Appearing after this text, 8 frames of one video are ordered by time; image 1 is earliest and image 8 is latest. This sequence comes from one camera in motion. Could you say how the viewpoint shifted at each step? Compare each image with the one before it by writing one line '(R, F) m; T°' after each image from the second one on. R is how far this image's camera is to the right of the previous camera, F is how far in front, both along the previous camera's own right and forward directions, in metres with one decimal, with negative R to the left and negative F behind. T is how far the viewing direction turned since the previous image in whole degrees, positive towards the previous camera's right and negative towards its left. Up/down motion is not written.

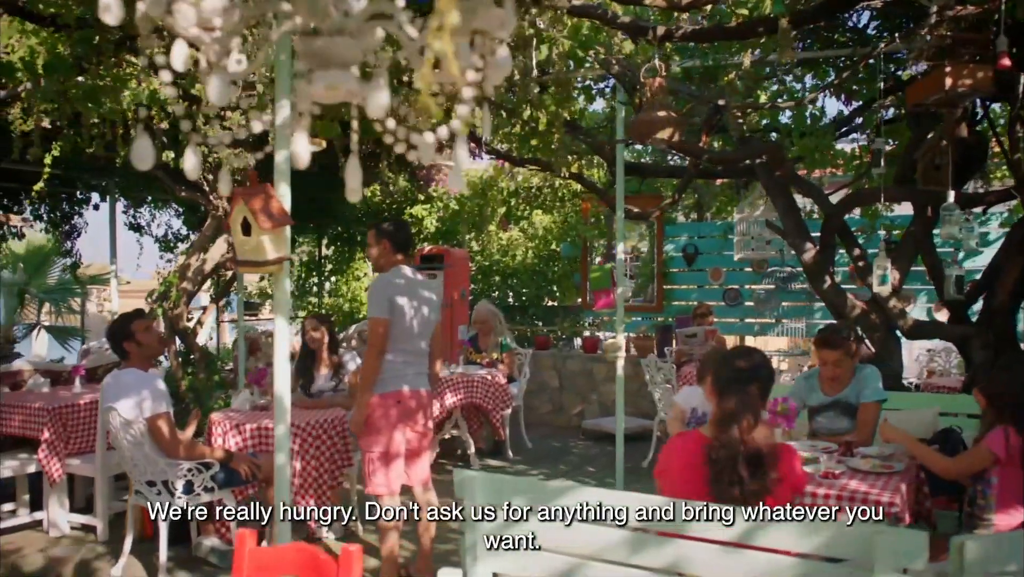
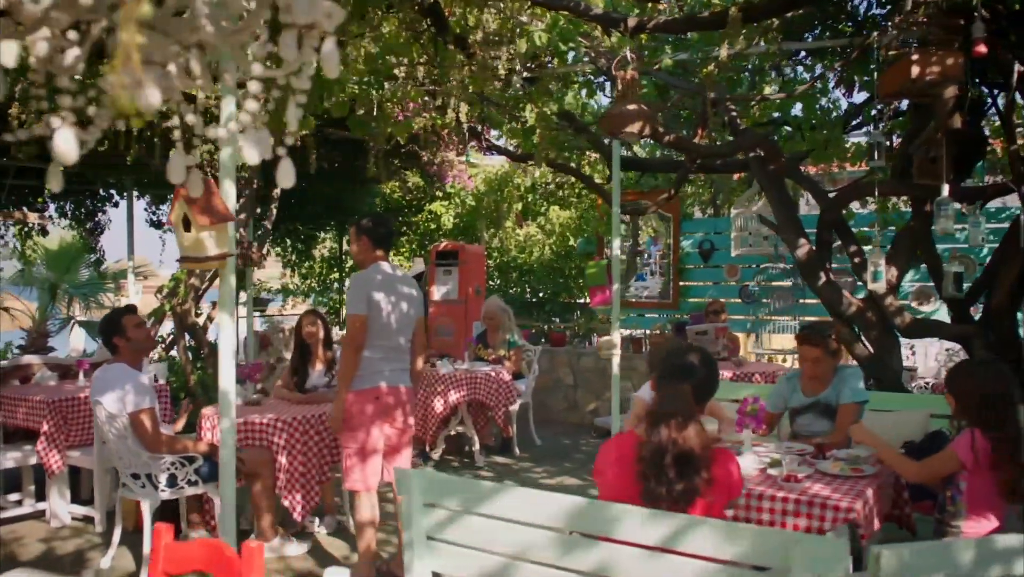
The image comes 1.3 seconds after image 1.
(+0.4, +0.1) m; -3°
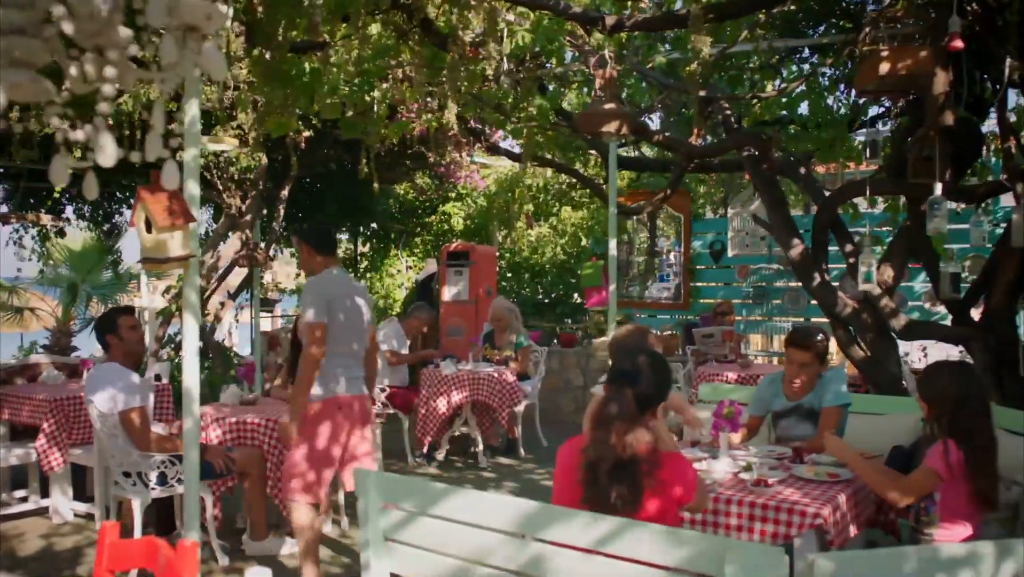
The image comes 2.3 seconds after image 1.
(+0.3, 0.0) m; -2°
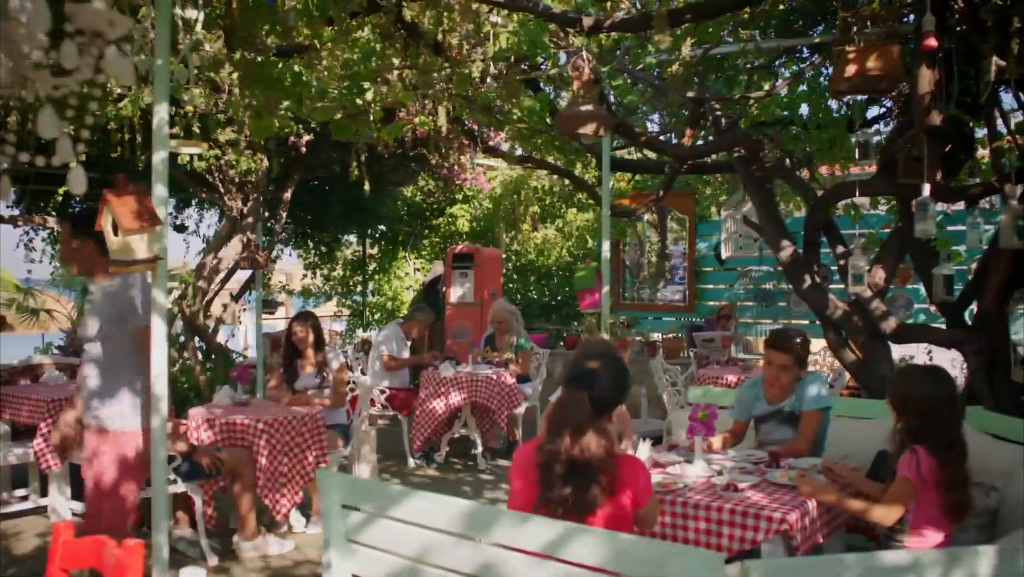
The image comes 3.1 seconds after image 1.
(+0.2, 0.0) m; -2°
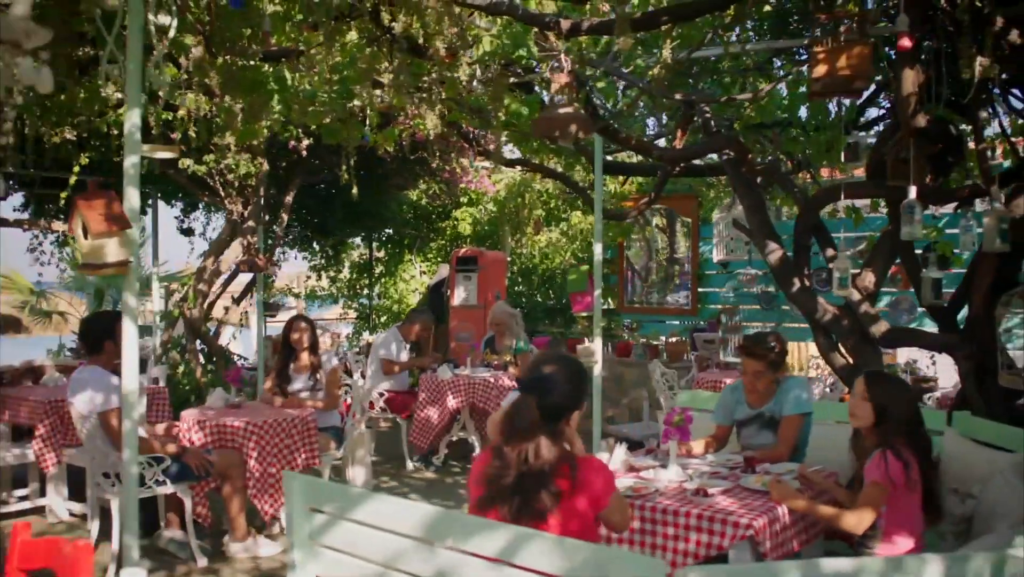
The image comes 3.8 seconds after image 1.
(+0.2, 0.0) m; -2°
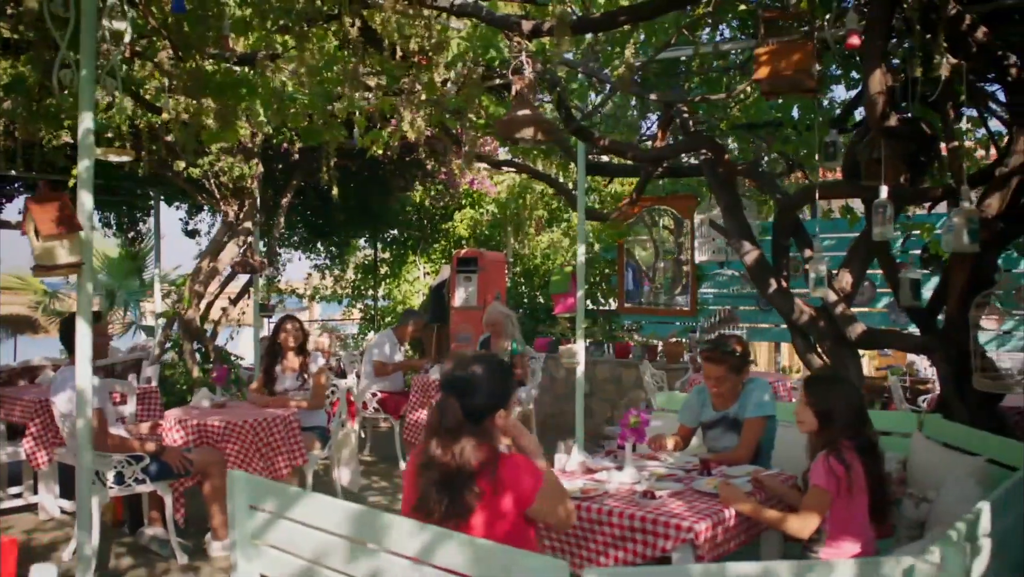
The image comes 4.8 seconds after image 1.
(+0.3, 0.0) m; -2°
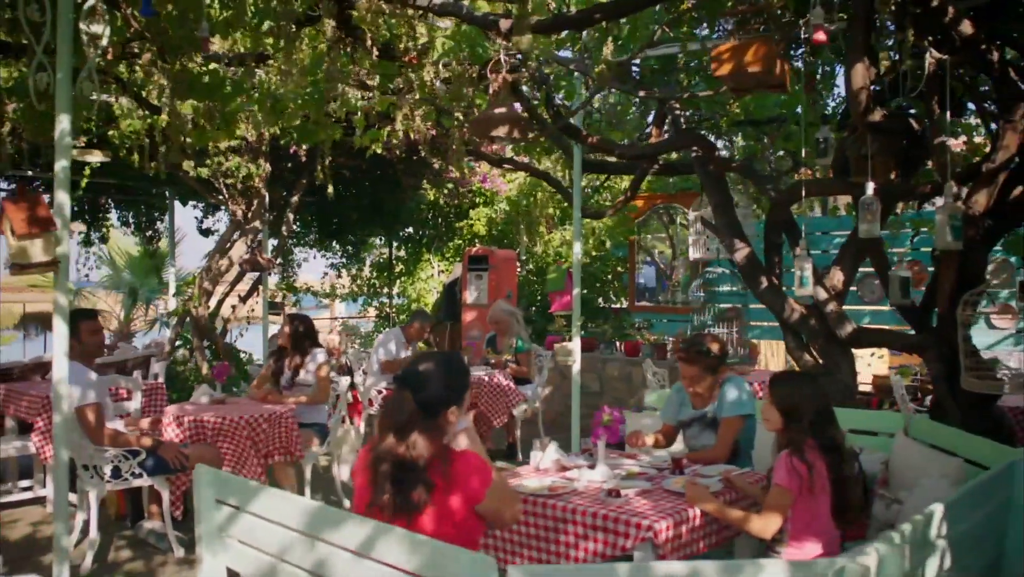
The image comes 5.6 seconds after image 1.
(+0.3, 0.0) m; -2°
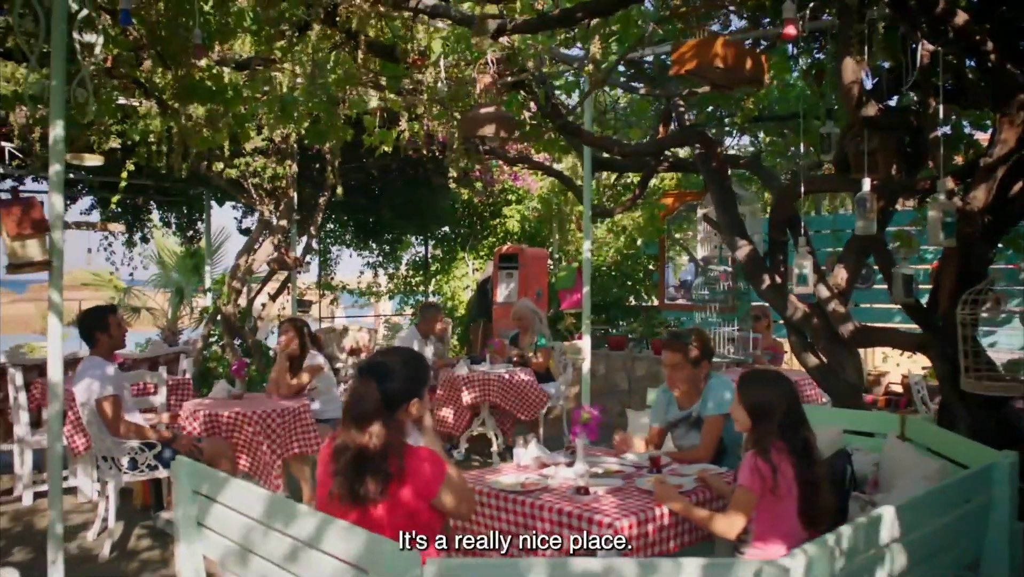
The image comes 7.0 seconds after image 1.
(+0.3, 0.0) m; -4°
